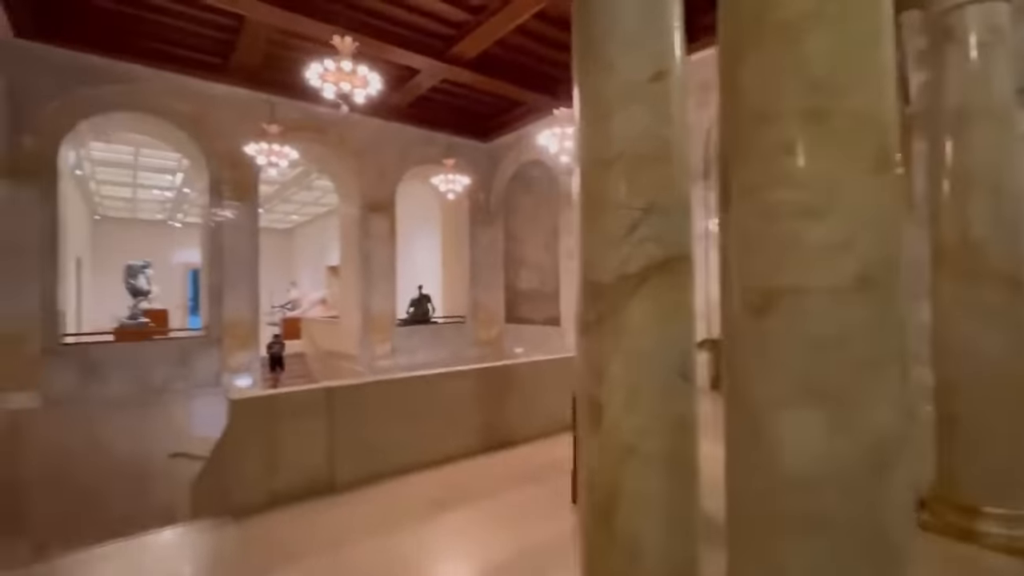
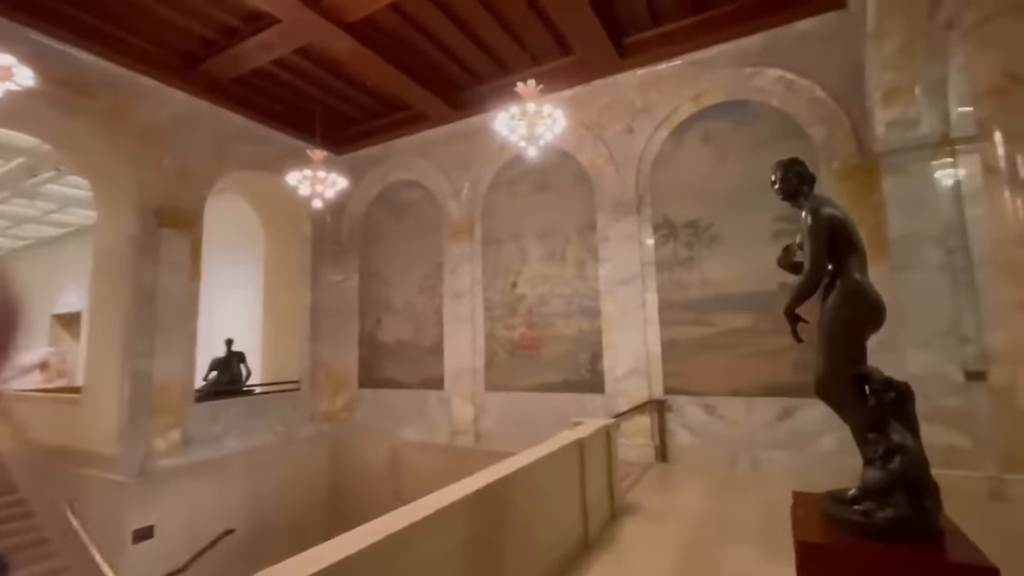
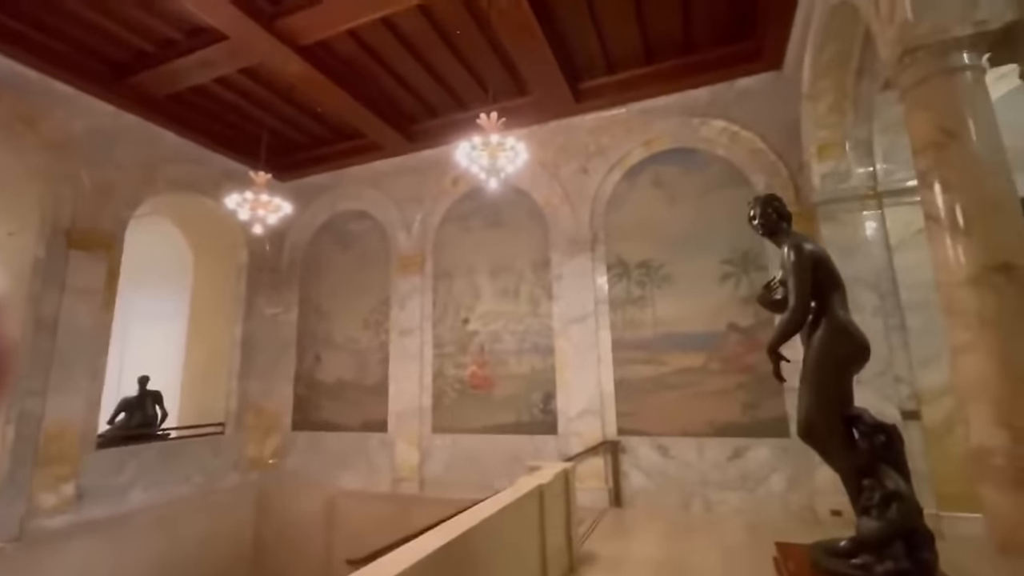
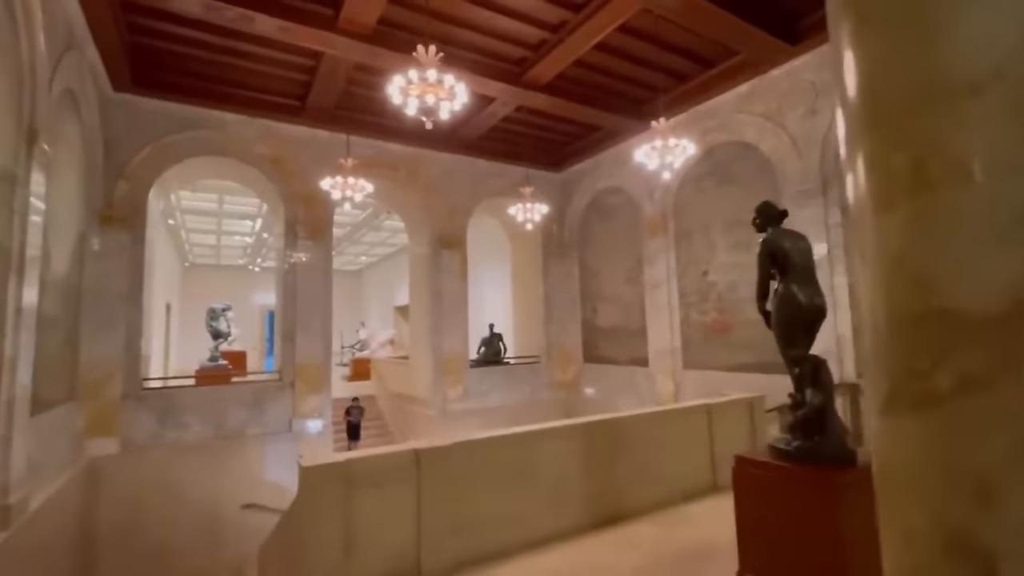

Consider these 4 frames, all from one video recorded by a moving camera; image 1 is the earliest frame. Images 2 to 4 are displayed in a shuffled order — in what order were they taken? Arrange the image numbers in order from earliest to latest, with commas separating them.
4, 2, 3
